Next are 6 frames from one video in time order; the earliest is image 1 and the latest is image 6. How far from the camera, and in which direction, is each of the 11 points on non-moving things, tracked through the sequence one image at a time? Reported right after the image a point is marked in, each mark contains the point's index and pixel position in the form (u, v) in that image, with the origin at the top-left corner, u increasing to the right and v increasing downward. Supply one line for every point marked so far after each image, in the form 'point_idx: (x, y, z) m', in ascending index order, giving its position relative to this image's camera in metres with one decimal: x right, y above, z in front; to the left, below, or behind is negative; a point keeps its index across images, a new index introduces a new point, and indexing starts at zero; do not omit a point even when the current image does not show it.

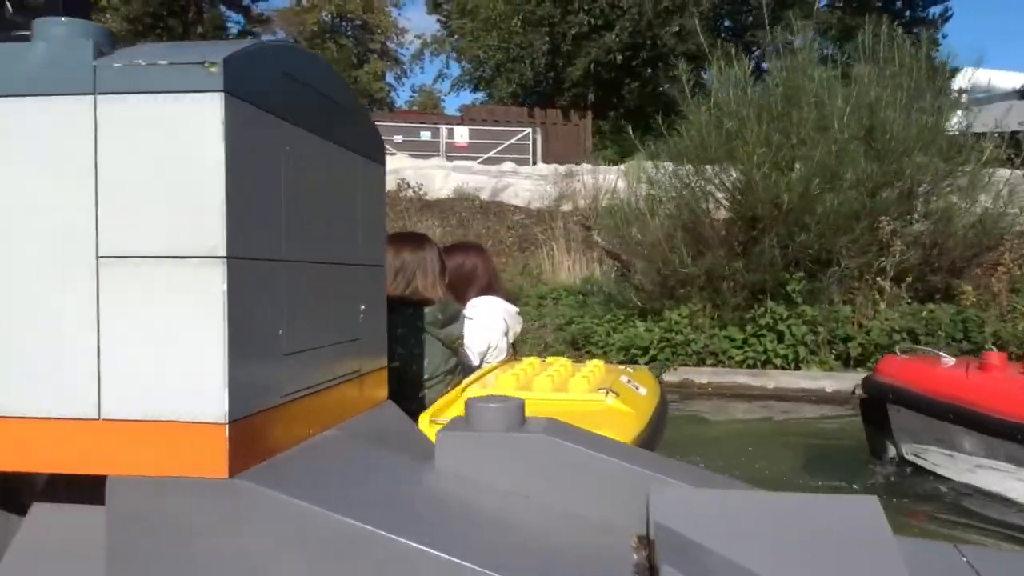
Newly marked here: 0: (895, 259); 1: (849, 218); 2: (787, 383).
0: (+4.5, +0.3, +9.6) m
1: (+3.9, +0.8, +9.3) m
2: (+2.9, -1.0, +8.6) m
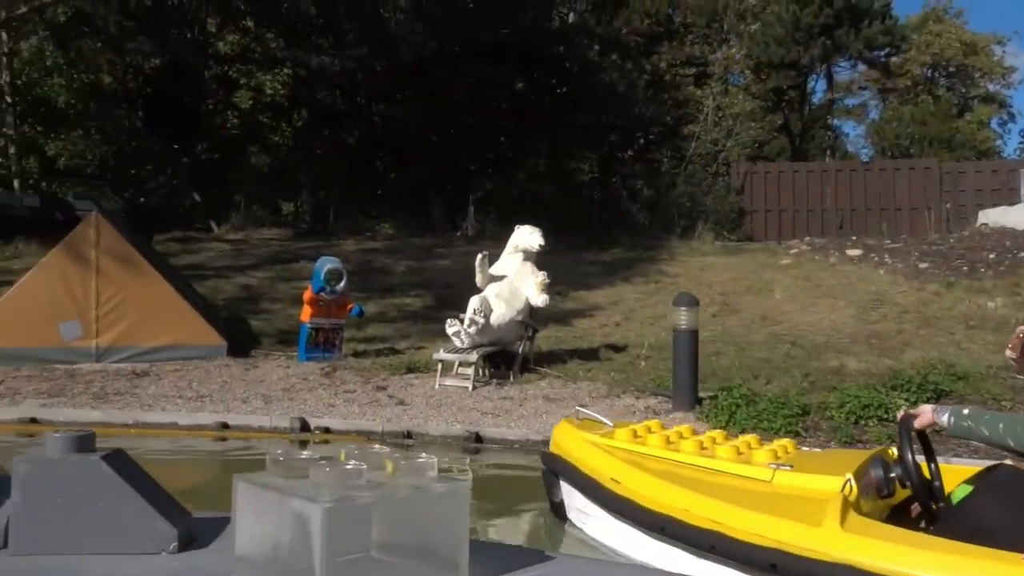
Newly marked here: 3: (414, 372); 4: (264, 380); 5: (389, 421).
0: (+12.2, -0.3, +2.2) m
1: (+11.5, +0.2, +2.5) m
2: (+10.2, -1.6, +2.3) m
3: (-1.5, -1.3, +12.5) m
4: (-3.6, -1.3, +11.8) m
5: (-1.5, -1.6, +9.8) m
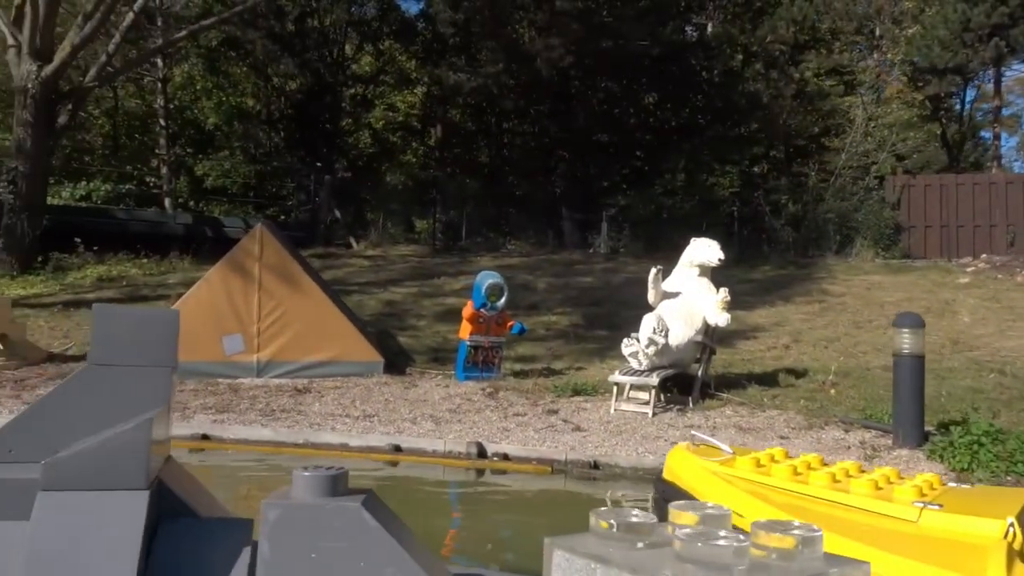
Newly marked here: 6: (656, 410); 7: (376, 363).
0: (+13.1, -0.4, -0.4) m
1: (+12.5, +0.1, -0.1) m
2: (+11.2, -1.7, -0.1) m
3: (+1.0, -1.5, +11.7) m
4: (-1.2, -1.5, +11.2) m
5: (+0.7, -1.8, +9.0) m
6: (+1.9, -1.6, +10.5) m
7: (-2.2, -1.2, +12.9) m
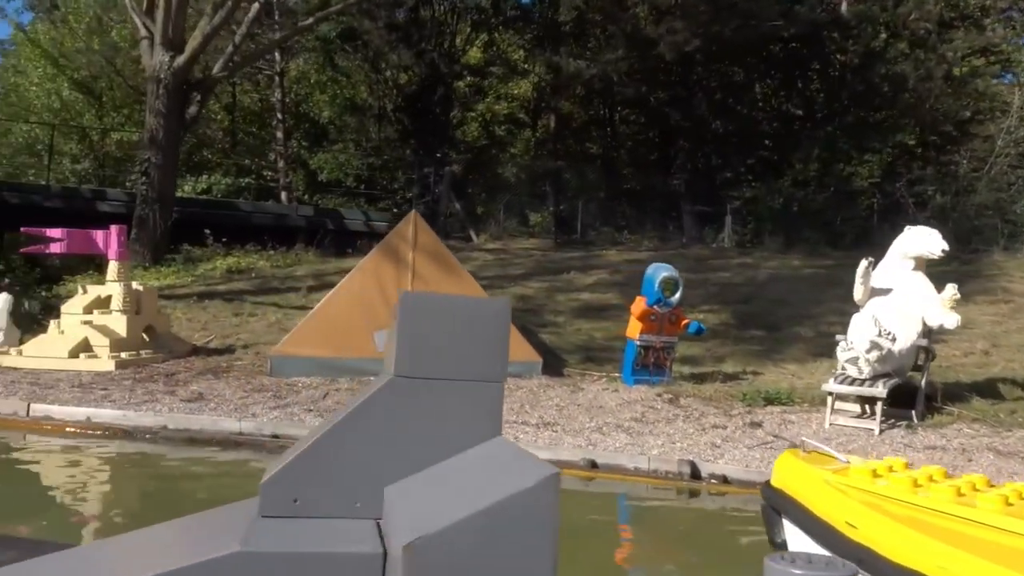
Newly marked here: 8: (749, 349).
0: (+14.1, -0.4, -3.1) m
1: (+13.6, 0.0, -2.7) m
2: (+12.2, -1.7, -2.5) m
3: (+3.3, -1.5, +10.2) m
4: (+1.1, -1.5, +10.0) m
5: (+2.7, -1.7, +7.6) m
6: (+4.1, -1.5, +9.0) m
7: (+0.3, -1.1, +11.8) m
8: (+4.3, -1.1, +14.6) m
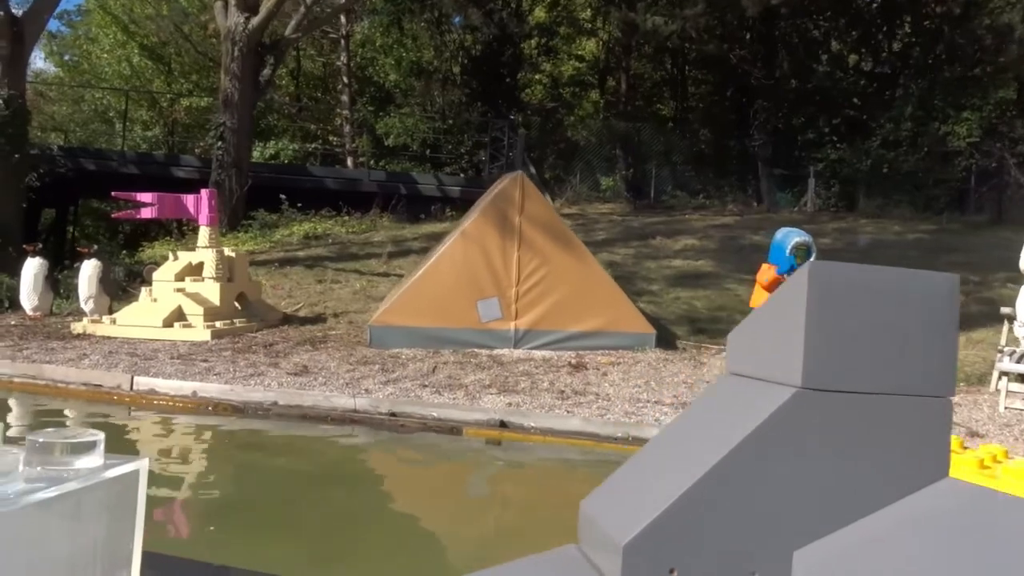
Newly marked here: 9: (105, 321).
0: (+14.7, -0.6, -4.7) m
1: (+14.1, -0.2, -4.3) m
2: (+12.8, -1.9, -4.0) m
3: (+4.8, -1.1, +9.3) m
4: (+2.5, -1.1, +9.2) m
5: (+4.0, -1.4, +6.7) m
6: (+5.4, -1.2, +8.0) m
7: (+1.9, -0.6, +11.0) m
8: (+6.0, -0.5, +13.5) m
9: (-5.6, -0.5, +11.2) m
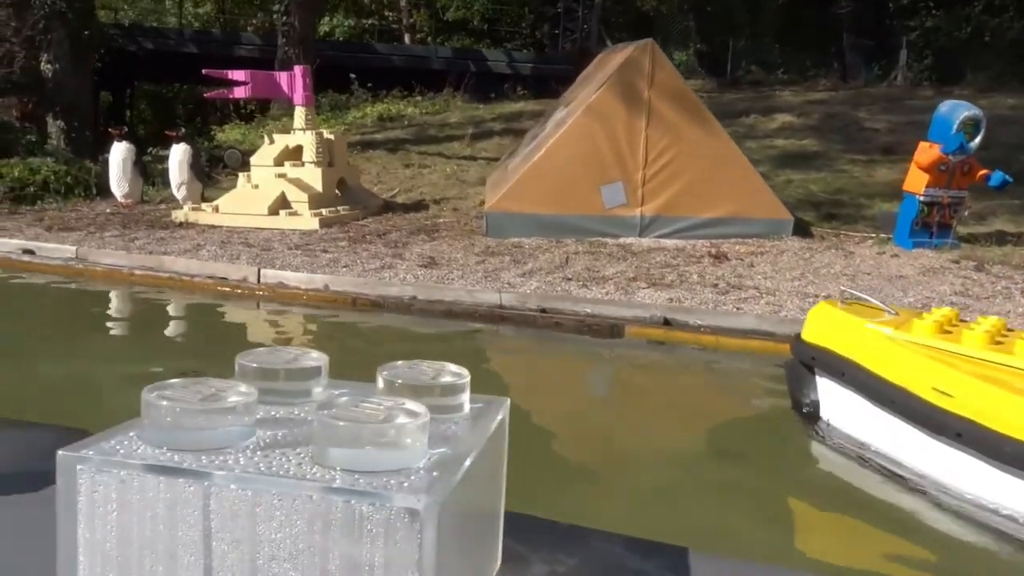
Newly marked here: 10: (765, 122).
0: (+15.5, -1.4, -6.0) m
1: (+15.0, -0.9, -5.7) m
2: (+13.7, -2.6, -5.1) m
3: (+6.3, +0.1, +8.4) m
4: (+4.0, +0.1, +8.4) m
5: (+5.3, -0.6, +5.9) m
6: (+6.9, -0.2, +7.1) m
7: (+3.4, +0.8, +10.1) m
8: (+7.7, +1.3, +12.5) m
9: (-4.0, +1.0, +10.7) m
10: (+5.9, +3.8, +18.8) m
